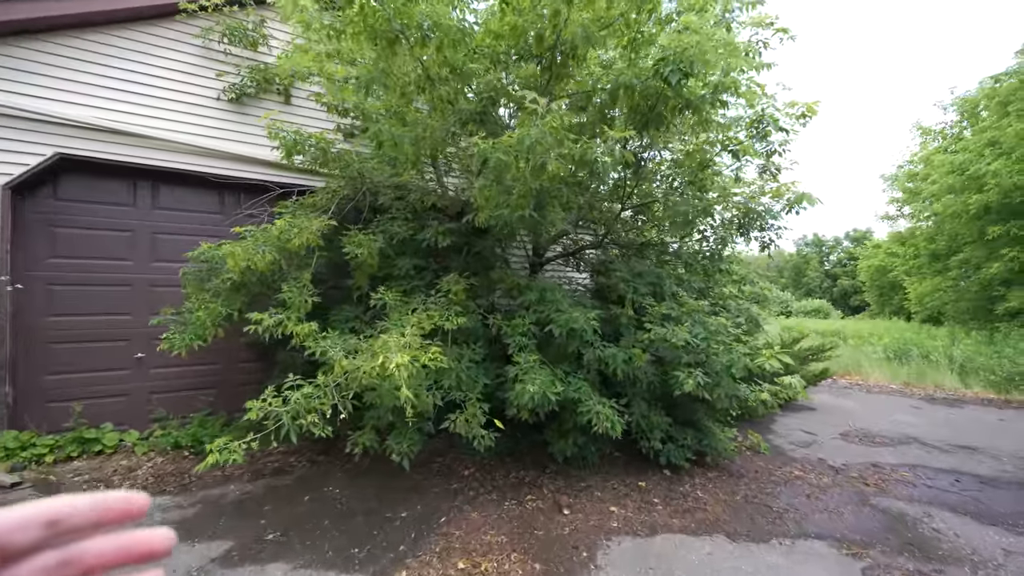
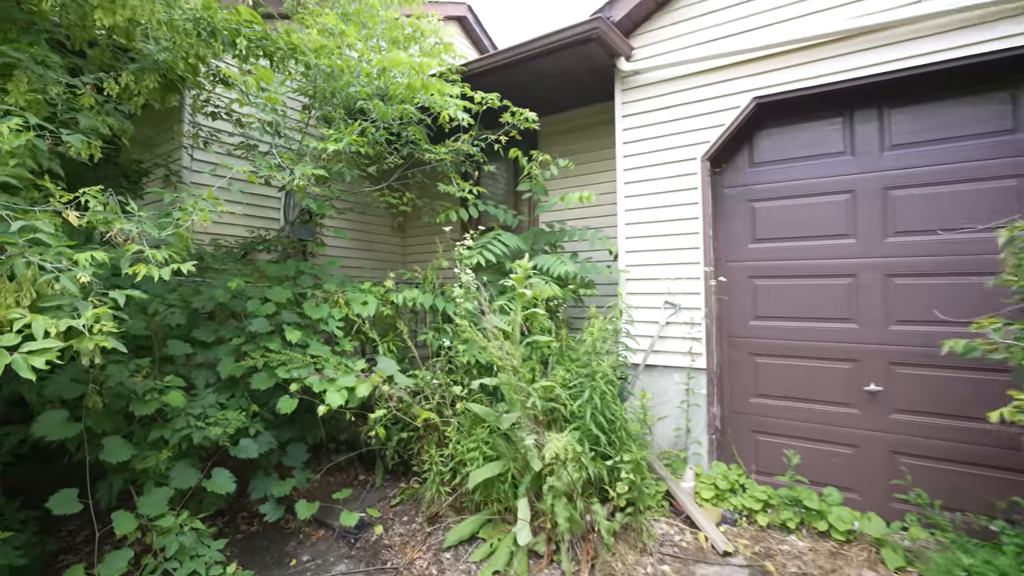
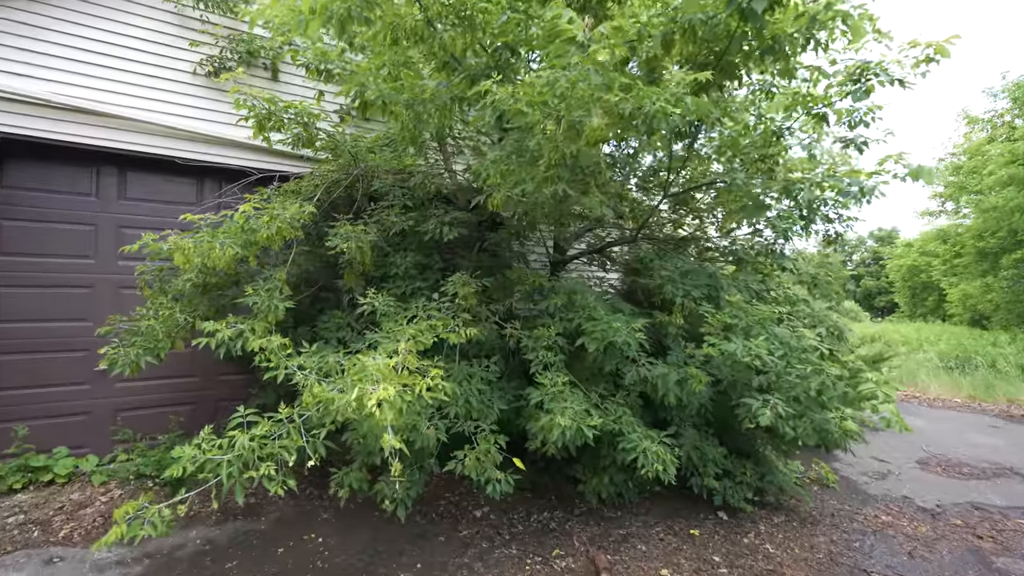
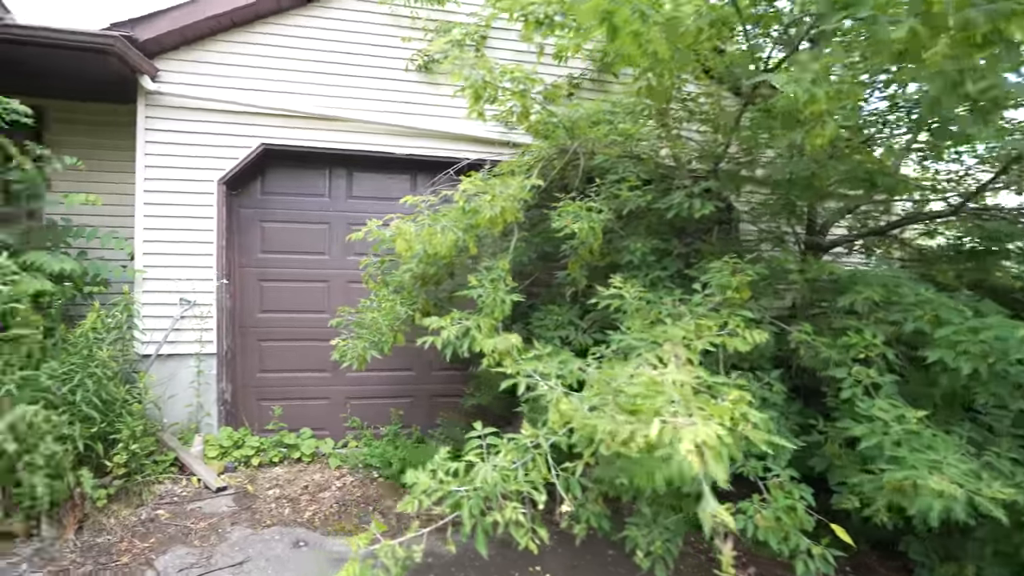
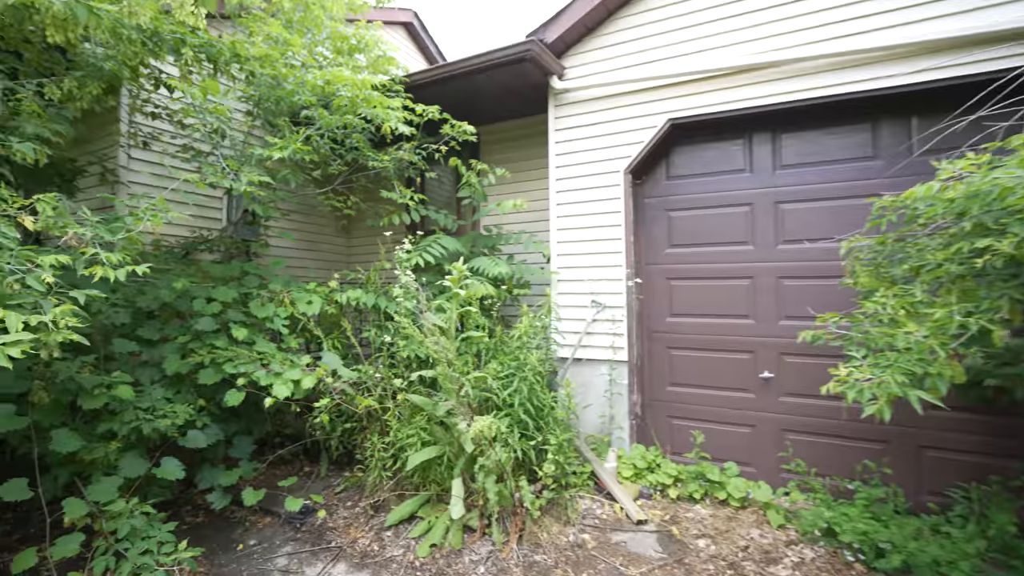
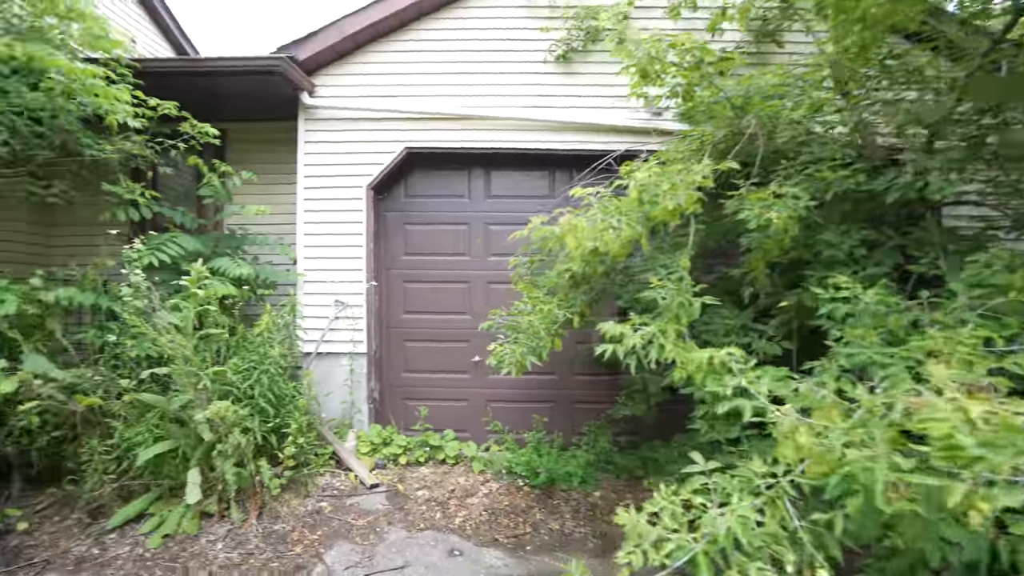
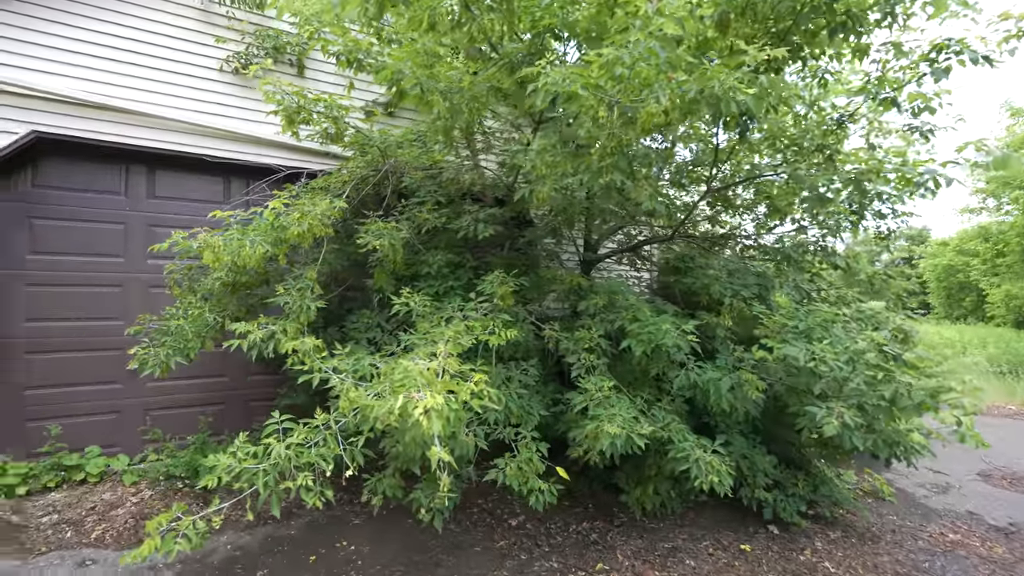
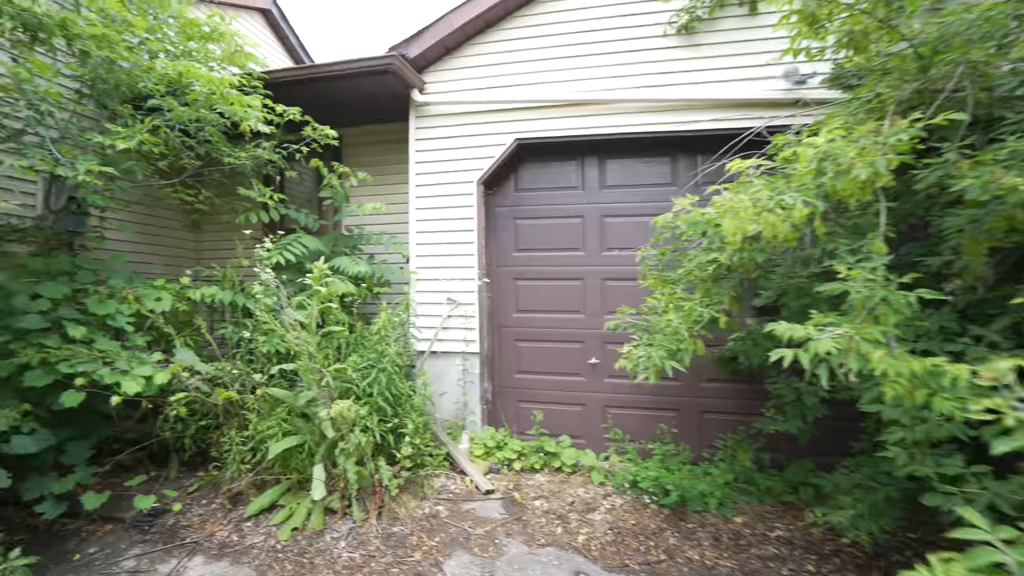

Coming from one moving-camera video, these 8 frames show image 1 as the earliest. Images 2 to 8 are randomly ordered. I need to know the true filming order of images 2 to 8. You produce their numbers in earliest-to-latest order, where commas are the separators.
3, 7, 4, 6, 8, 5, 2
